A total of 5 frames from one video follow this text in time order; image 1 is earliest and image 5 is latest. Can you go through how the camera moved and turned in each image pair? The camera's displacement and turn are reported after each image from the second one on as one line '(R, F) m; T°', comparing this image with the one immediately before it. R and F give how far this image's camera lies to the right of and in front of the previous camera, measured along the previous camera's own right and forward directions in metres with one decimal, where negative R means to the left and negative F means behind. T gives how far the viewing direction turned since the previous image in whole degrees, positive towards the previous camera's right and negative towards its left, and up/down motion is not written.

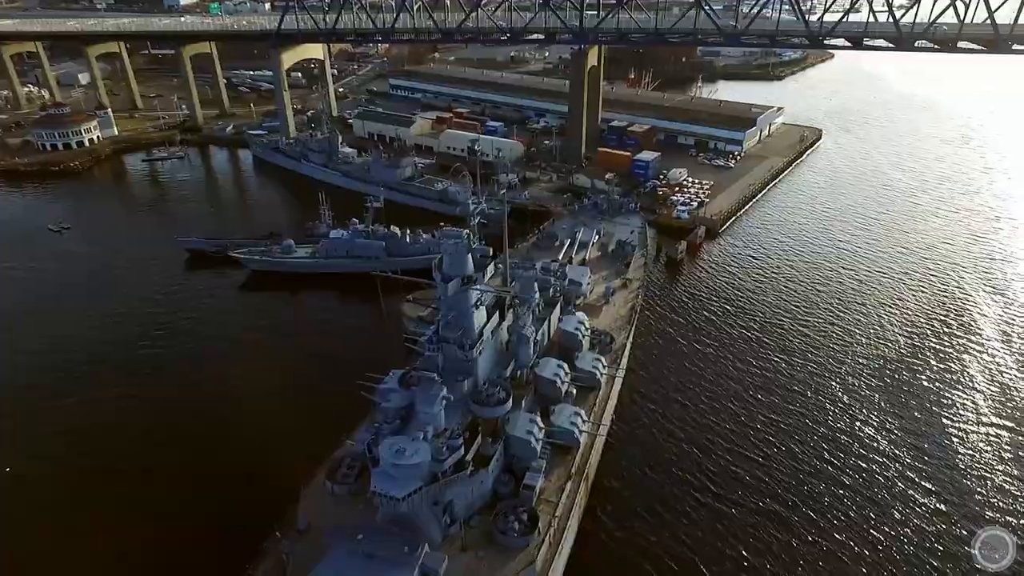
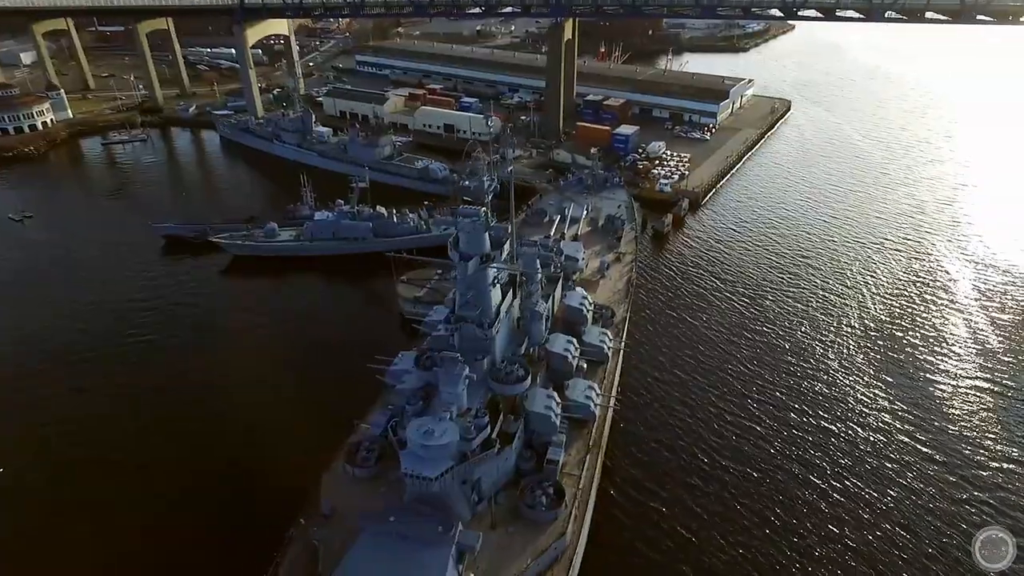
(-1.0, 0.0) m; +3°
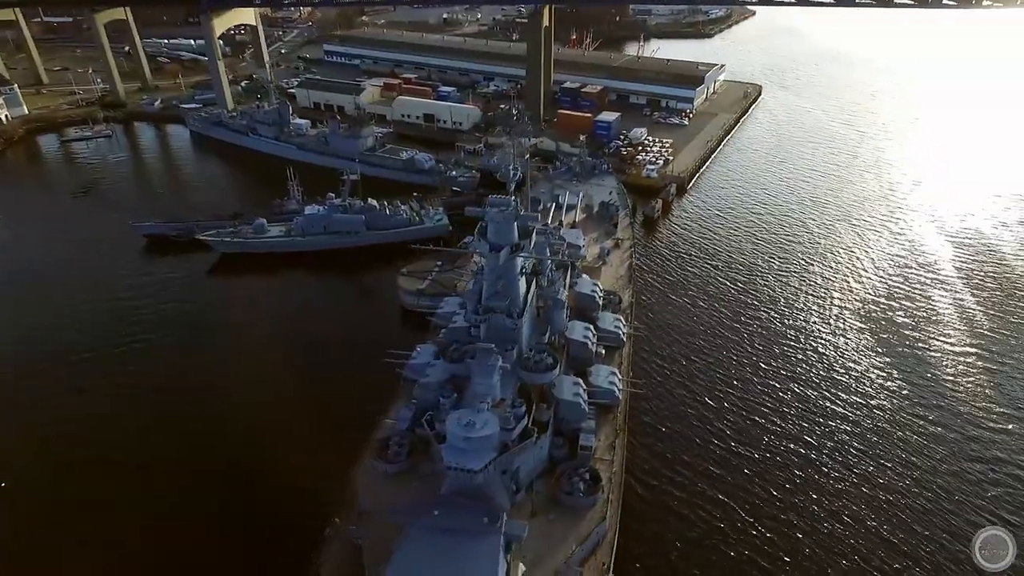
(-1.2, +0.1) m; +3°
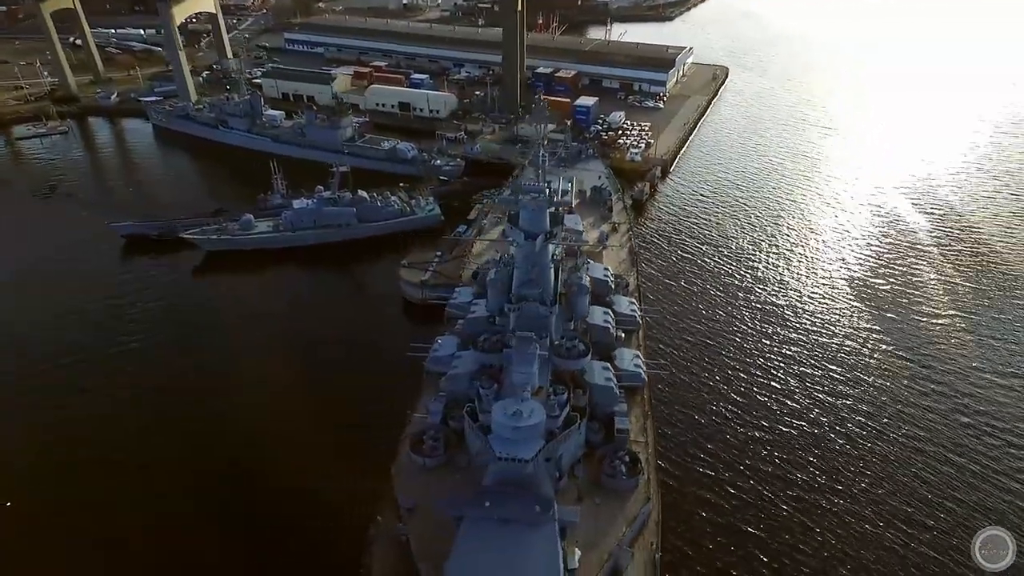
(-1.4, +0.1) m; +4°
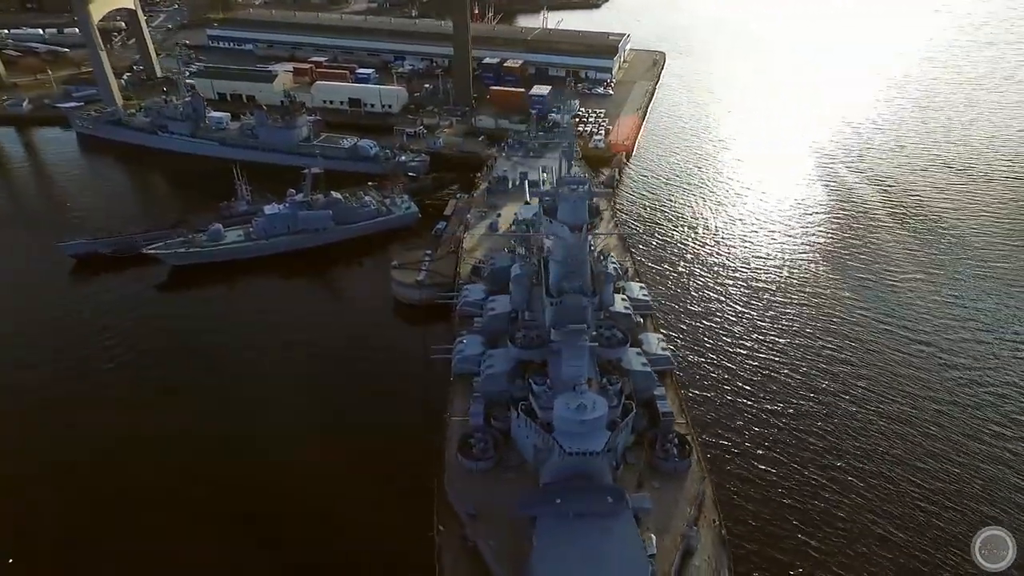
(-2.1, +0.3) m; +7°
